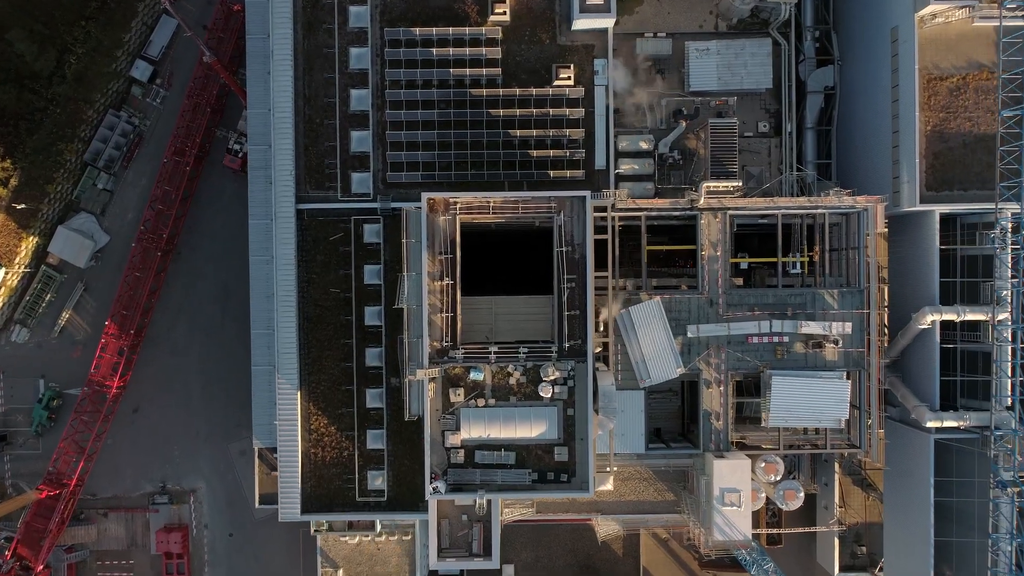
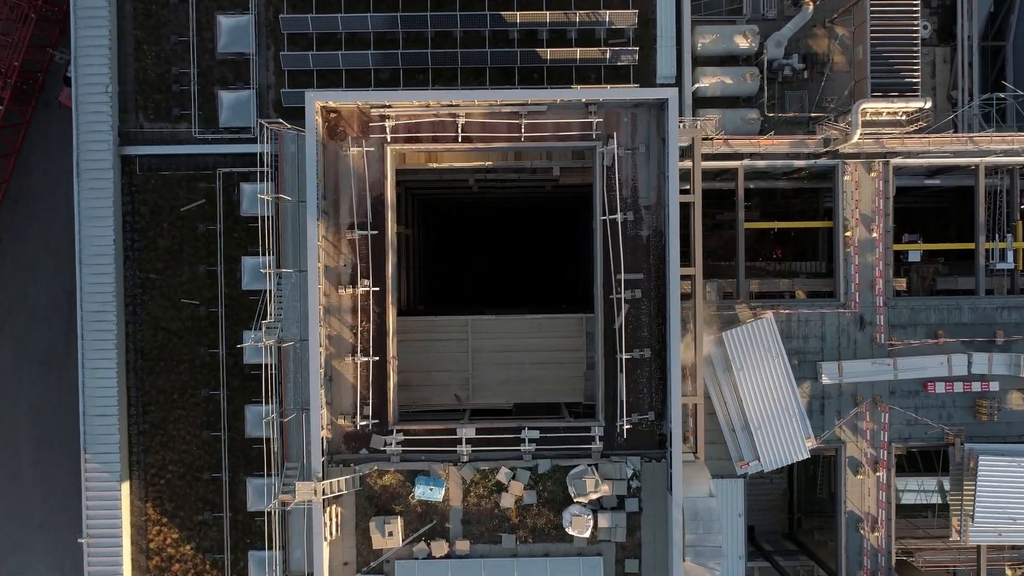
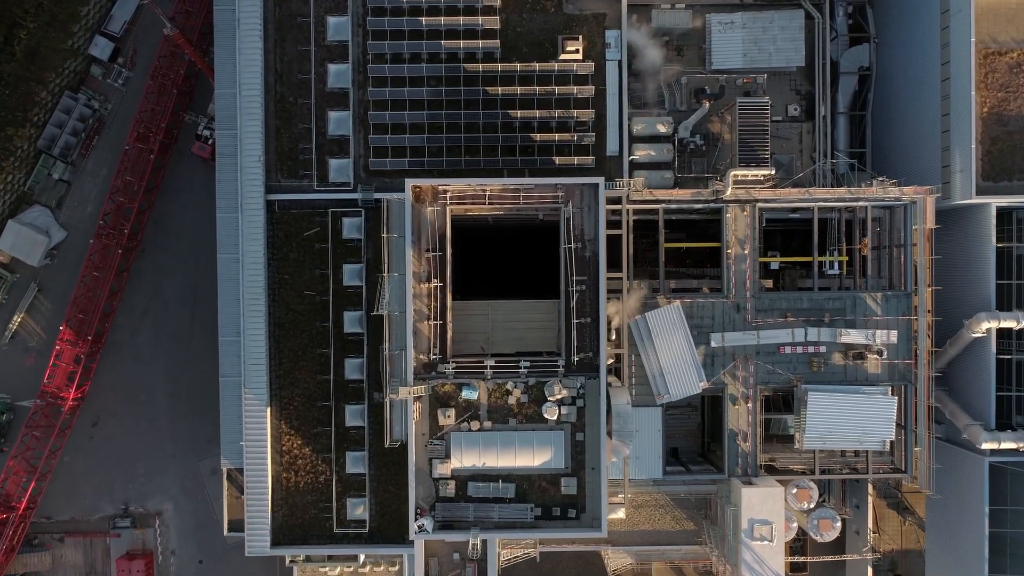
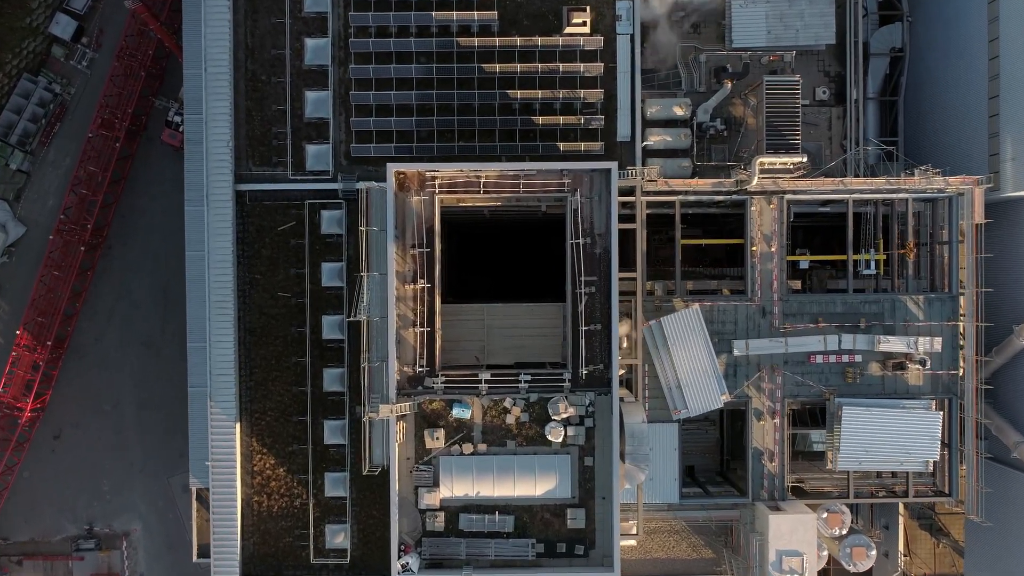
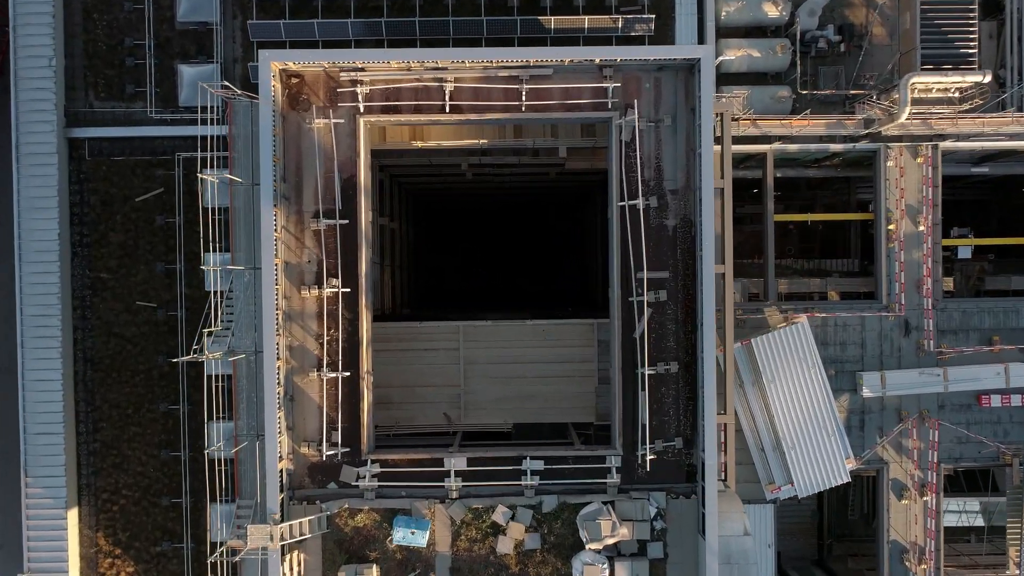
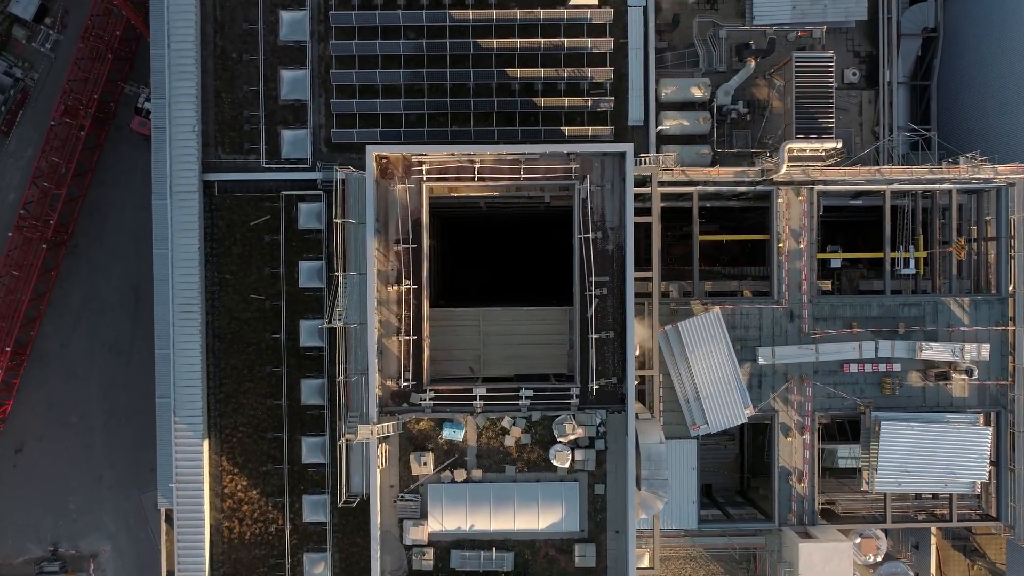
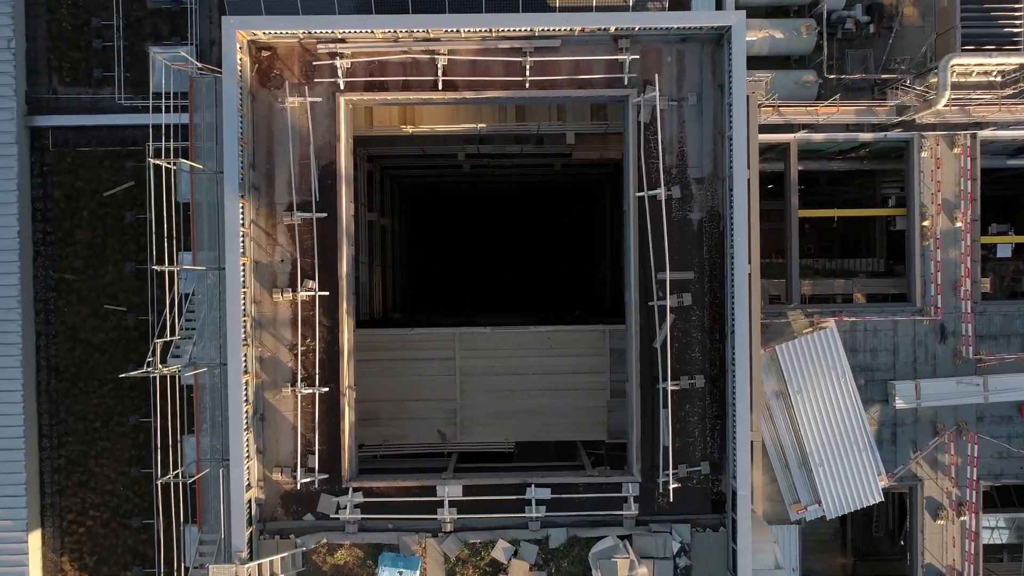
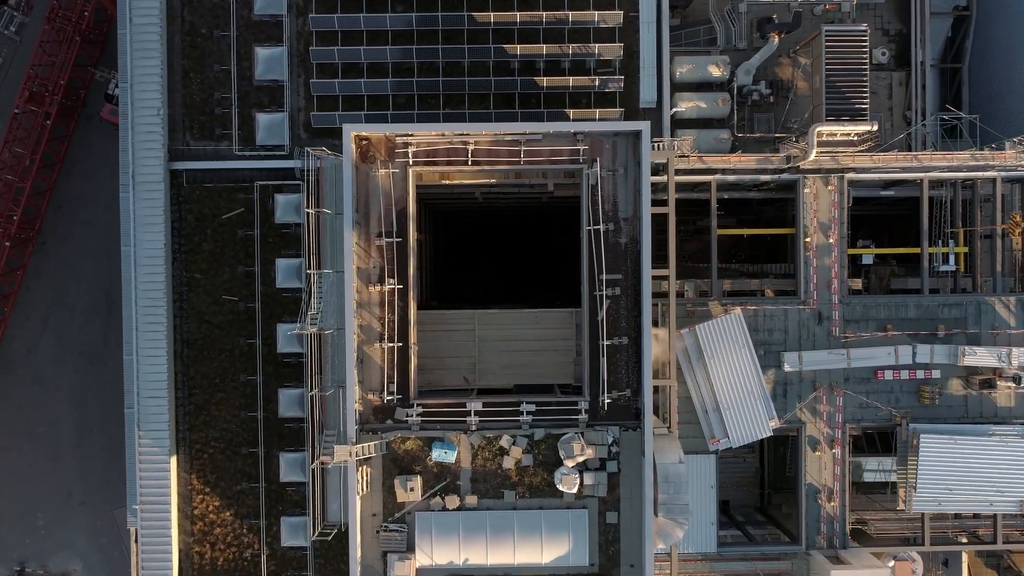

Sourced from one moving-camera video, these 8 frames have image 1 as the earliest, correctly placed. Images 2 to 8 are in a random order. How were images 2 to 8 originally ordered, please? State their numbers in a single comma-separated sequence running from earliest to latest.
3, 4, 6, 8, 2, 5, 7
